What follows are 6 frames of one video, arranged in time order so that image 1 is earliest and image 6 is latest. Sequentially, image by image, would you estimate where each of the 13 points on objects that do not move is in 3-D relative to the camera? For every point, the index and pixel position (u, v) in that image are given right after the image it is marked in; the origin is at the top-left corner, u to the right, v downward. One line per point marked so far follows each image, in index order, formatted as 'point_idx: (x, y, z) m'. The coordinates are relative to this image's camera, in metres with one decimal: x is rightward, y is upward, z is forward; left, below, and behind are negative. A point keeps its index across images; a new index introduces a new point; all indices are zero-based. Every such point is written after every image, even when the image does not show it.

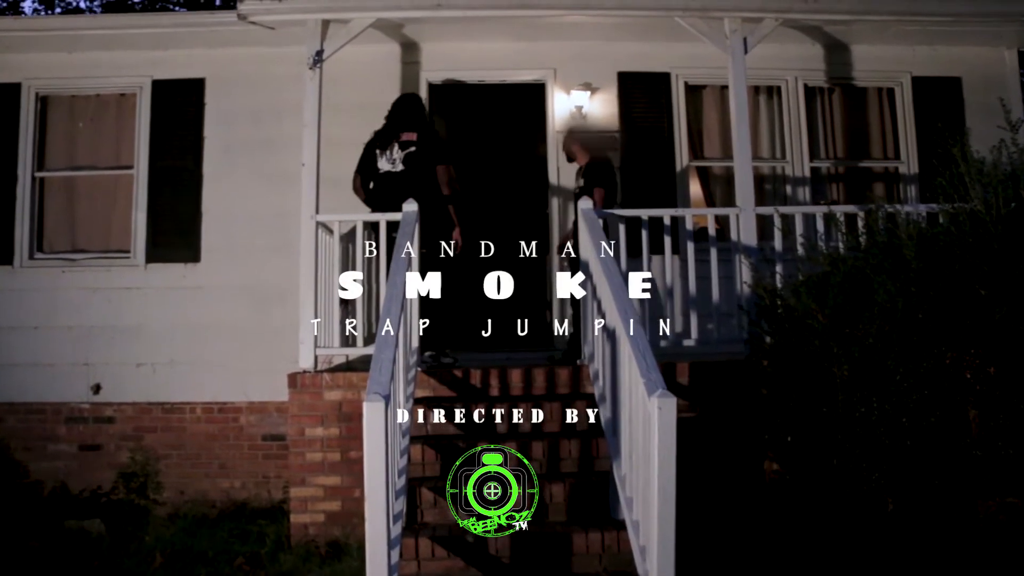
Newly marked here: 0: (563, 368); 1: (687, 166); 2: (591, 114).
0: (+0.2, -0.4, +4.7) m
1: (+1.2, +0.8, +6.4) m
2: (+0.5, +1.2, +6.3) m
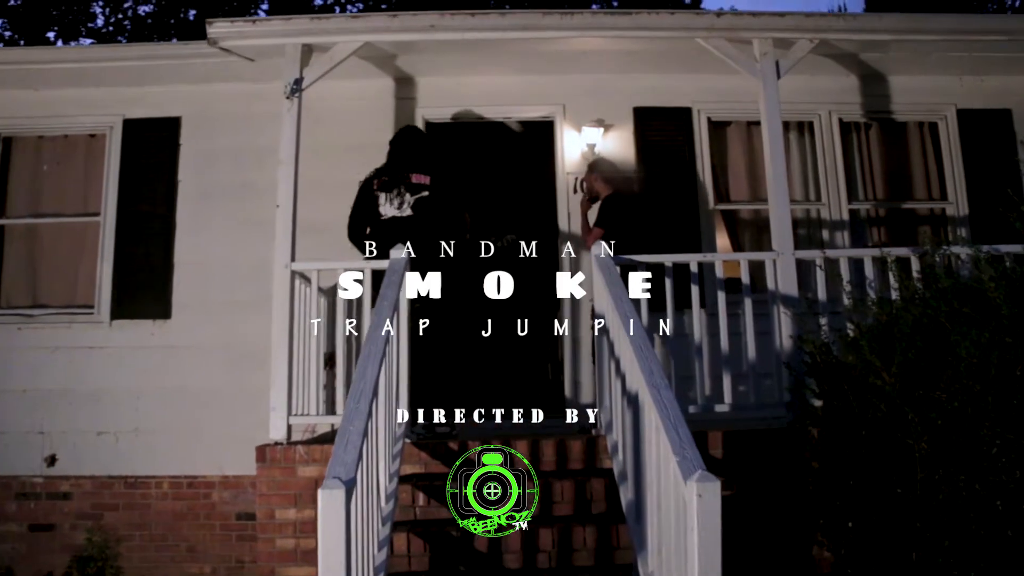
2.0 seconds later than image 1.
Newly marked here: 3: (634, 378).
0: (+0.3, -0.7, +4.1) m
1: (+1.2, +0.5, +5.7) m
2: (+0.6, +0.8, +5.7) m
3: (+0.4, -0.3, +3.4) m
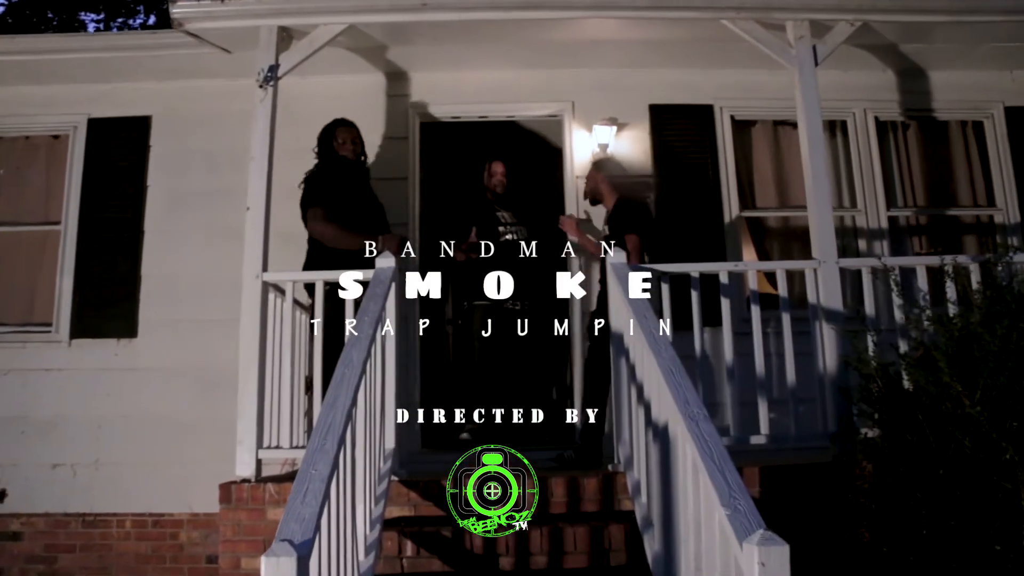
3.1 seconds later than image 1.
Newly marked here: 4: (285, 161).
0: (+0.3, -0.7, +3.5) m
1: (+1.2, +0.4, +5.2) m
2: (+0.6, +0.7, +5.2) m
3: (+0.4, -0.3, +2.8) m
4: (-1.2, +0.7, +5.2) m
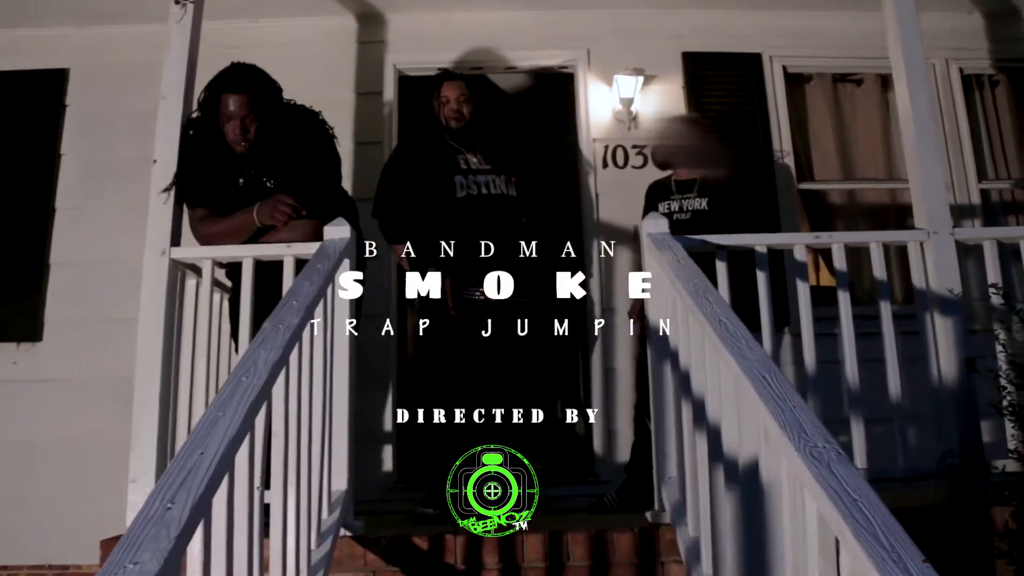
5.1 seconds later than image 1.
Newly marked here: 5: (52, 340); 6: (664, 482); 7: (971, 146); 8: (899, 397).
0: (+0.3, -0.6, +2.5) m
1: (+1.2, +0.4, +4.2) m
2: (+0.6, +0.8, +4.2) m
3: (+0.4, -0.3, +1.8) m
4: (-1.2, +0.7, +4.2) m
5: (-1.9, -0.2, +4.0) m
6: (+0.4, -0.5, +2.5) m
7: (+2.1, +0.6, +4.3) m
8: (+1.1, -0.3, +2.8) m
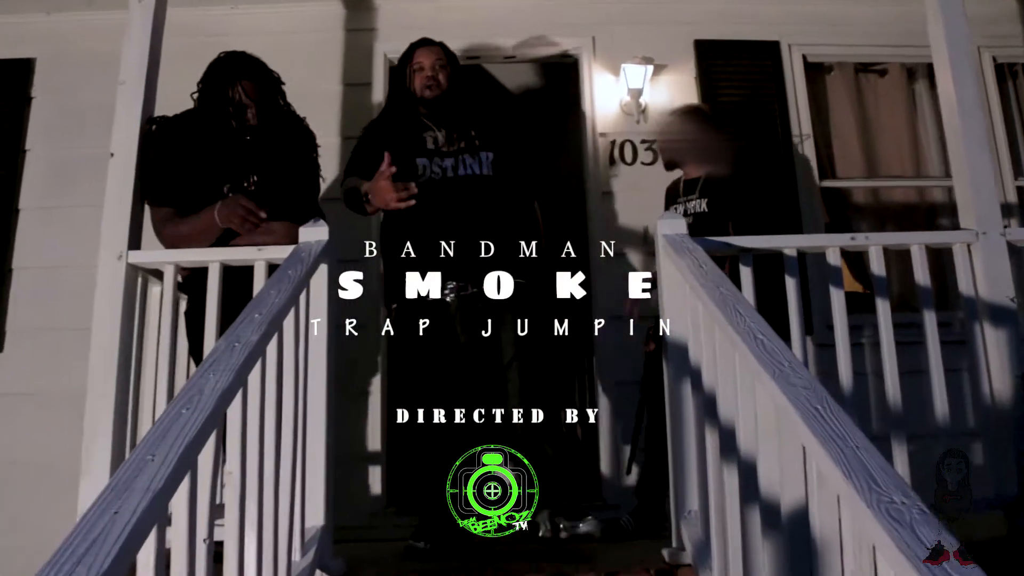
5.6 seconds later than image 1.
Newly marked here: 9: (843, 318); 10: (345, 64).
0: (+0.3, -0.7, +2.2) m
1: (+1.2, +0.4, +3.9) m
2: (+0.6, +0.7, +3.9) m
3: (+0.4, -0.3, +1.5) m
4: (-1.2, +0.7, +3.9) m
5: (-1.9, -0.2, +3.7) m
6: (+0.4, -0.5, +2.2) m
7: (+2.1, +0.6, +4.0) m
8: (+1.1, -0.3, +2.5) m
9: (+0.9, -0.1, +2.5) m
10: (-0.7, +0.9, +3.9) m
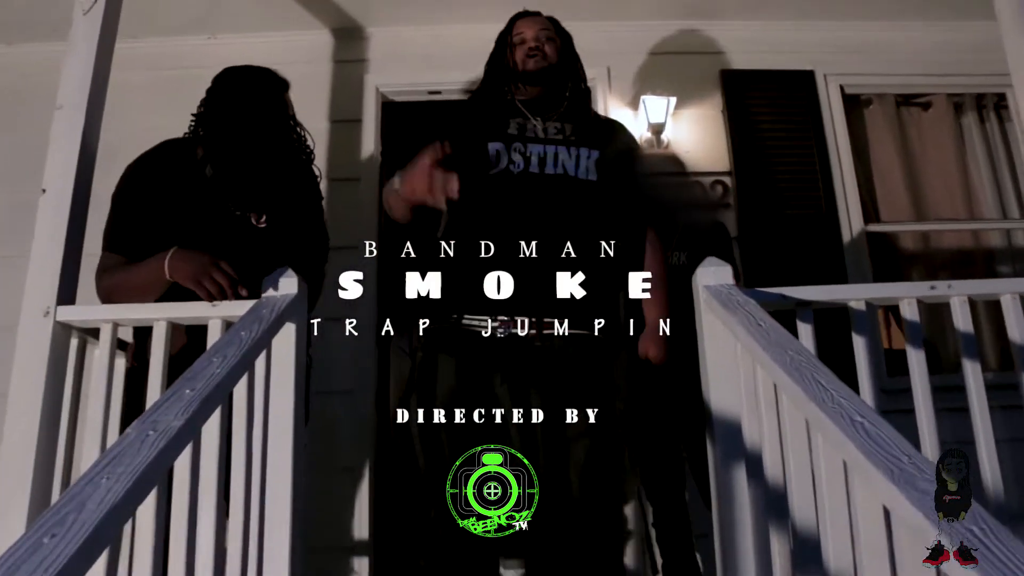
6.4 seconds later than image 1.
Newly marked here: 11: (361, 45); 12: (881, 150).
0: (+0.3, -0.8, +1.7) m
1: (+1.3, +0.2, +3.5) m
2: (+0.6, +0.5, +3.5) m
3: (+0.5, -0.4, +1.0) m
4: (-1.2, +0.5, +3.5) m
5: (-1.9, -0.5, +3.3) m
6: (+0.4, -0.6, +1.8) m
7: (+2.1, +0.4, +3.6) m
8: (+1.1, -0.5, +2.0) m
9: (+0.9, -0.2, +2.1) m
10: (-0.7, +0.7, +3.5) m
11: (-0.6, +0.9, +3.6) m
12: (+1.4, +0.5, +3.7) m
